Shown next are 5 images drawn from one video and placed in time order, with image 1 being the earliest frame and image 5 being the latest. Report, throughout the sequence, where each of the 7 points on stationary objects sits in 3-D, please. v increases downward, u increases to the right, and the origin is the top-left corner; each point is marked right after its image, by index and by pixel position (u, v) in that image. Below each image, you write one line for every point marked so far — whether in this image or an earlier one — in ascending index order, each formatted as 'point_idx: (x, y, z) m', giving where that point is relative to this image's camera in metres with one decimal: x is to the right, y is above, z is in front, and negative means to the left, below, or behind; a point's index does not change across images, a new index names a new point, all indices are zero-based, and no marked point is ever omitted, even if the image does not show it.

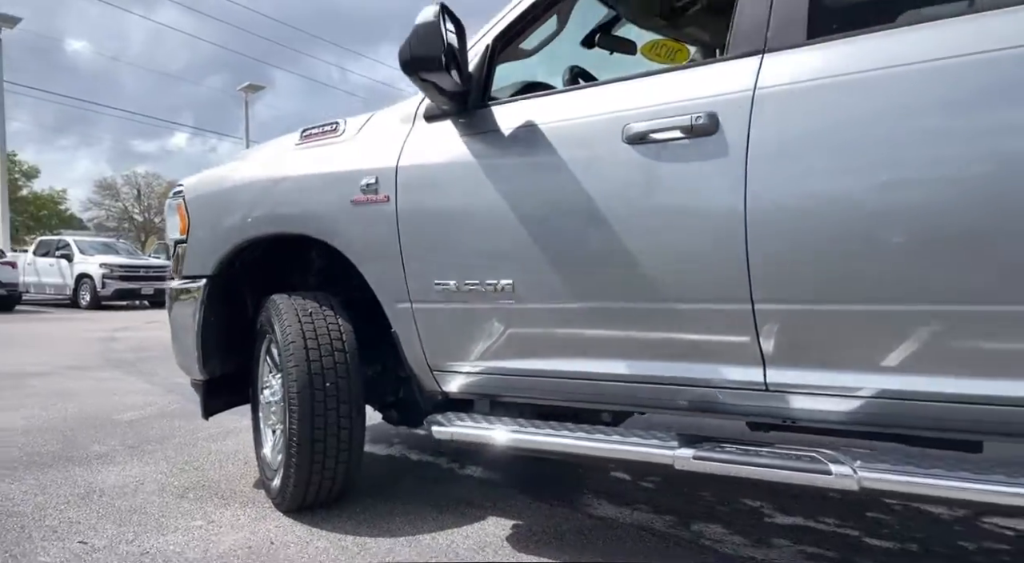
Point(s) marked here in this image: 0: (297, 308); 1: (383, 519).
0: (-0.7, -0.1, +2.7) m
1: (-0.5, -0.9, +2.8) m
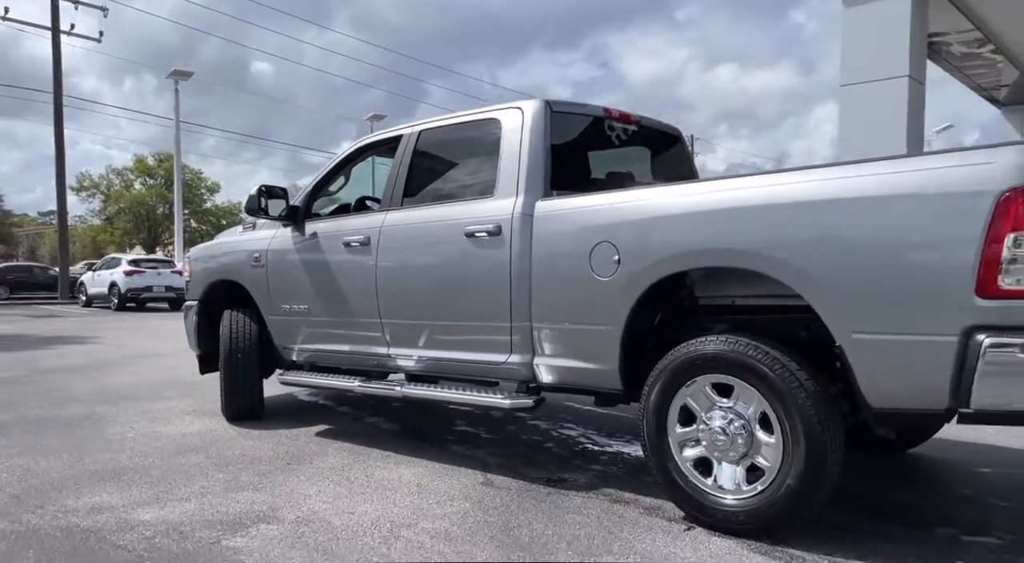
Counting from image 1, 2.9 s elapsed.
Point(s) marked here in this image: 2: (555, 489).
0: (-2.2, -0.3, +5.6) m
1: (-1.9, -1.1, +5.8) m
2: (+0.3, -1.1, +3.8) m
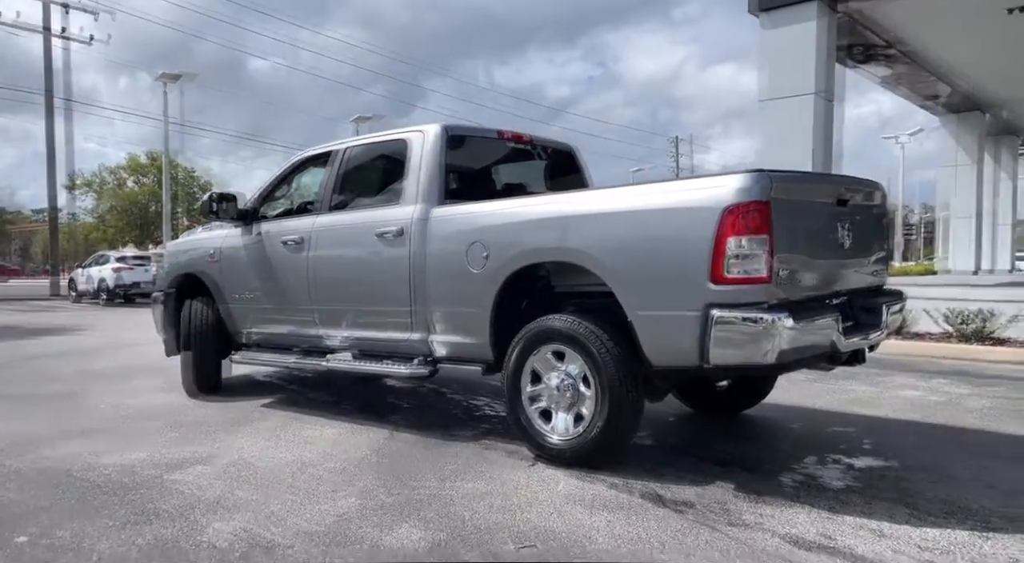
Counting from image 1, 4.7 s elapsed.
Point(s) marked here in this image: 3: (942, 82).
0: (-2.9, -0.2, +6.5) m
1: (-2.6, -1.1, +6.7) m
2: (-0.4, -1.0, +4.7) m
3: (+9.4, +4.3, +15.7) m
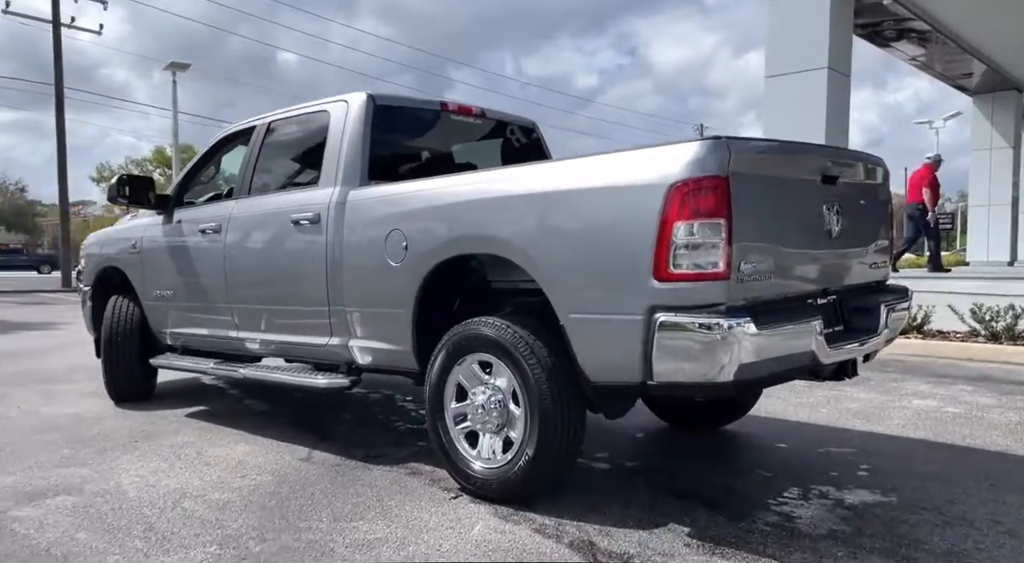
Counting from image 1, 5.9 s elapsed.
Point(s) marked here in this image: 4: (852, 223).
0: (-3.2, -0.2, +6.0) m
1: (-3.0, -1.0, +6.1) m
2: (-0.8, -1.0, +4.1) m
3: (+9.4, +4.5, +14.6) m
4: (+1.7, +0.3, +3.6) m
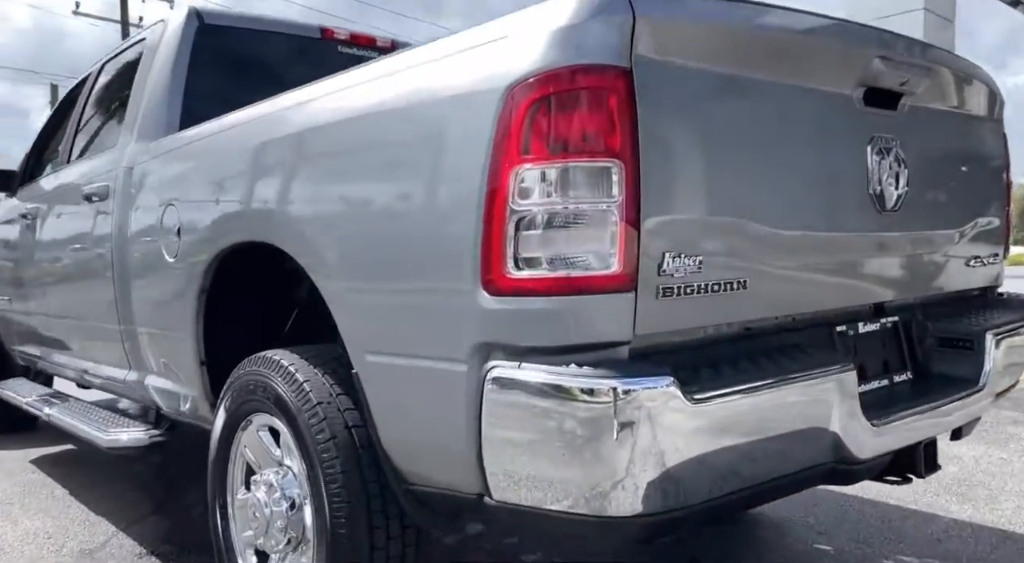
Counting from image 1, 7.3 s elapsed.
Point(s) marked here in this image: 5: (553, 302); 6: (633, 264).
0: (-3.4, -0.2, +4.9) m
1: (-3.2, -1.0, +5.0) m
2: (-1.3, -1.0, +2.7) m
3: (+10.1, +4.6, +12.0) m
4: (+1.2, +0.3, +2.0) m
5: (+0.1, 0.0, +1.3) m
6: (+0.2, 0.0, +1.3) m
